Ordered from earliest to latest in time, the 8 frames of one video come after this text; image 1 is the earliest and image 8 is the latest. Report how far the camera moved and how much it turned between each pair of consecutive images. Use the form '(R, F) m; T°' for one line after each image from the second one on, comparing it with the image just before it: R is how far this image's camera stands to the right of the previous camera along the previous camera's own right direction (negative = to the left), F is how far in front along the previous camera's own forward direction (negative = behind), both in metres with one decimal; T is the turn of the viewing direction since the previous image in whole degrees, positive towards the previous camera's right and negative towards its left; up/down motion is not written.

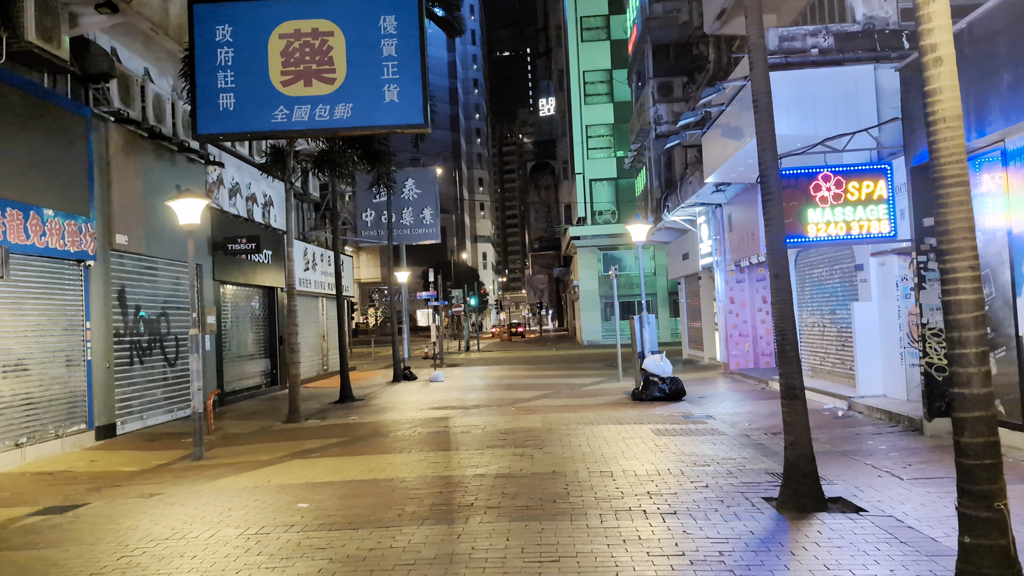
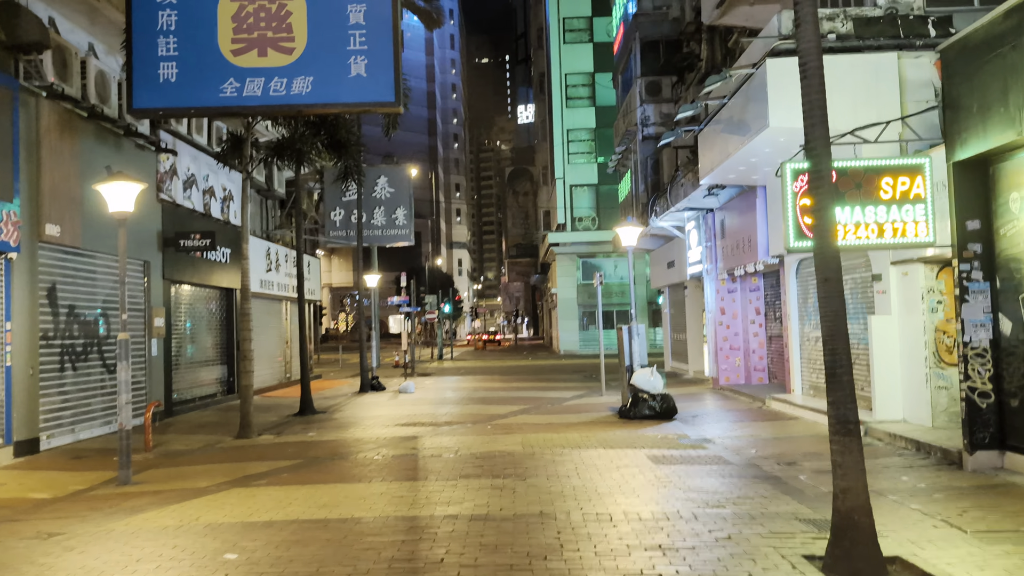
(-0.1, +1.2) m; +2°
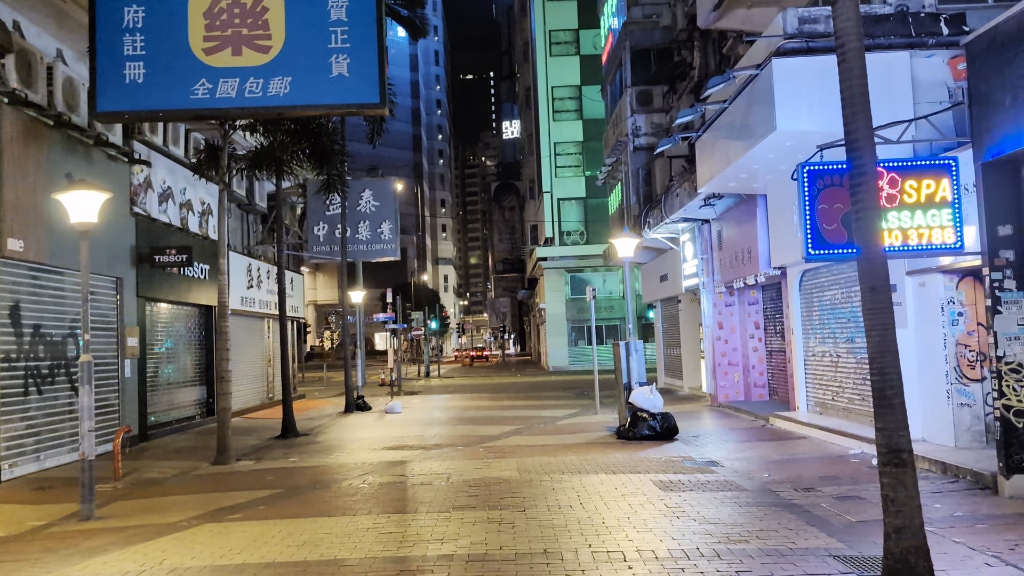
(-0.1, +0.6) m; +1°
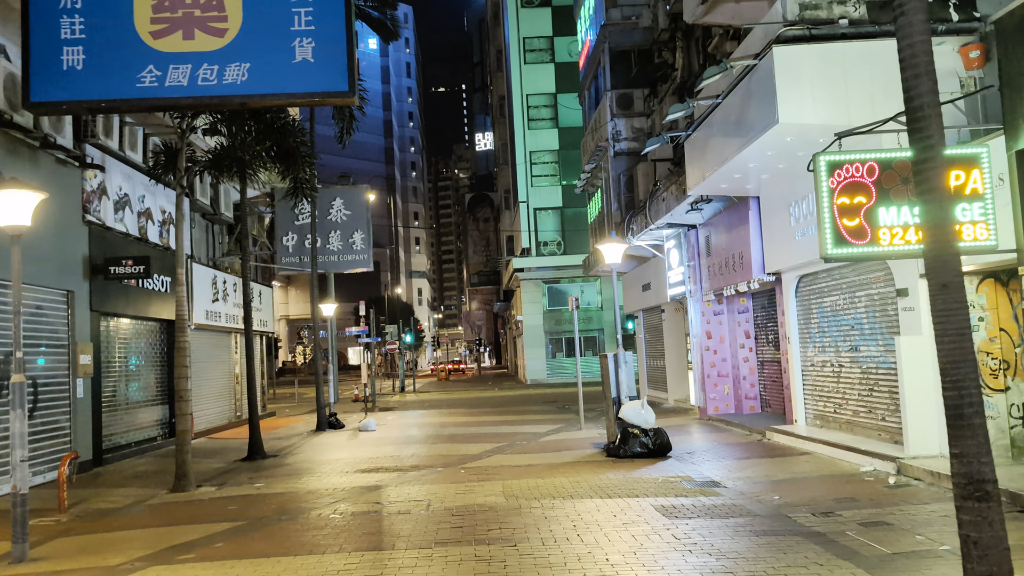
(-0.1, +0.8) m; +2°
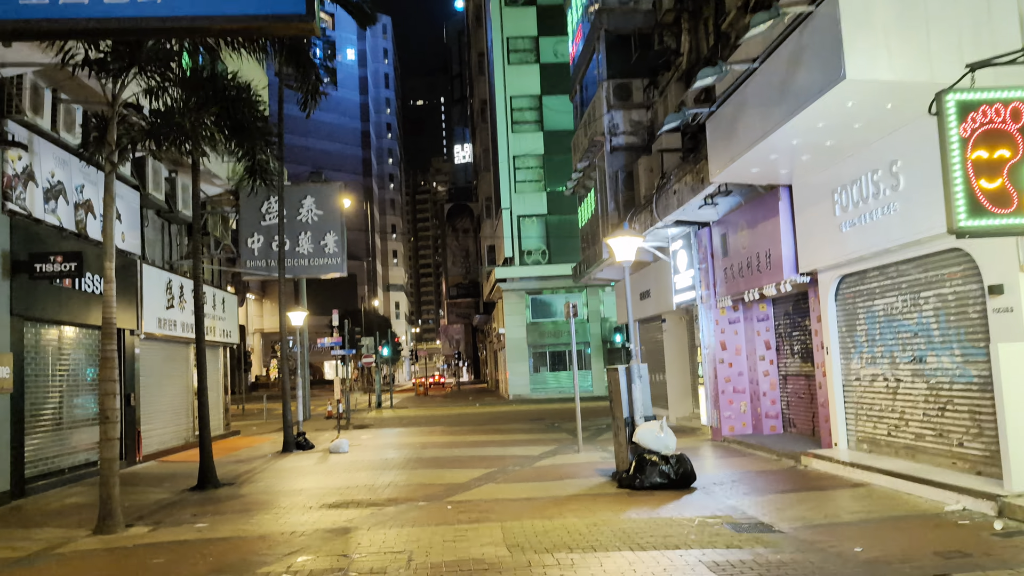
(-0.2, +1.8) m; +1°
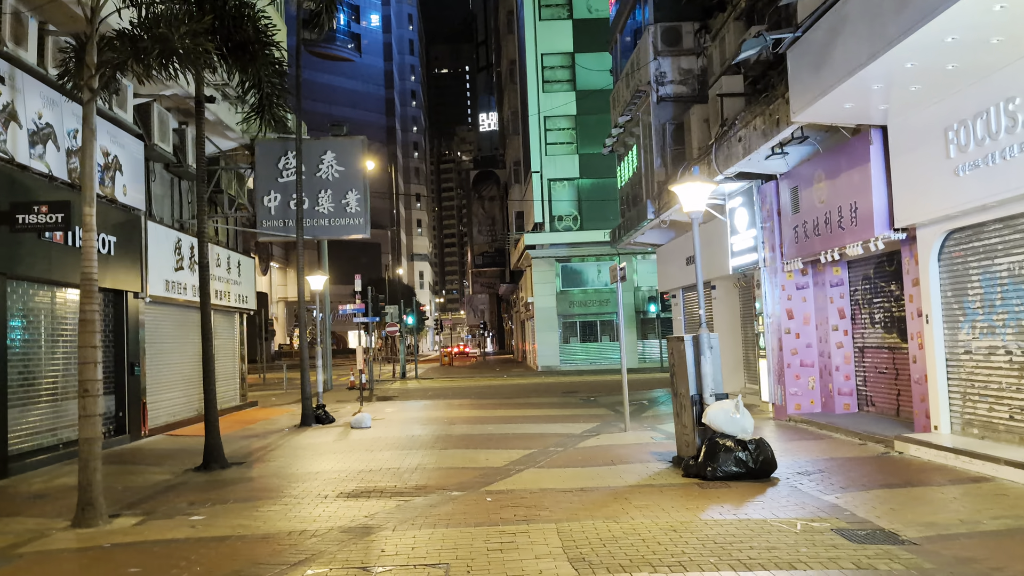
(-0.2, +1.5) m; -1°
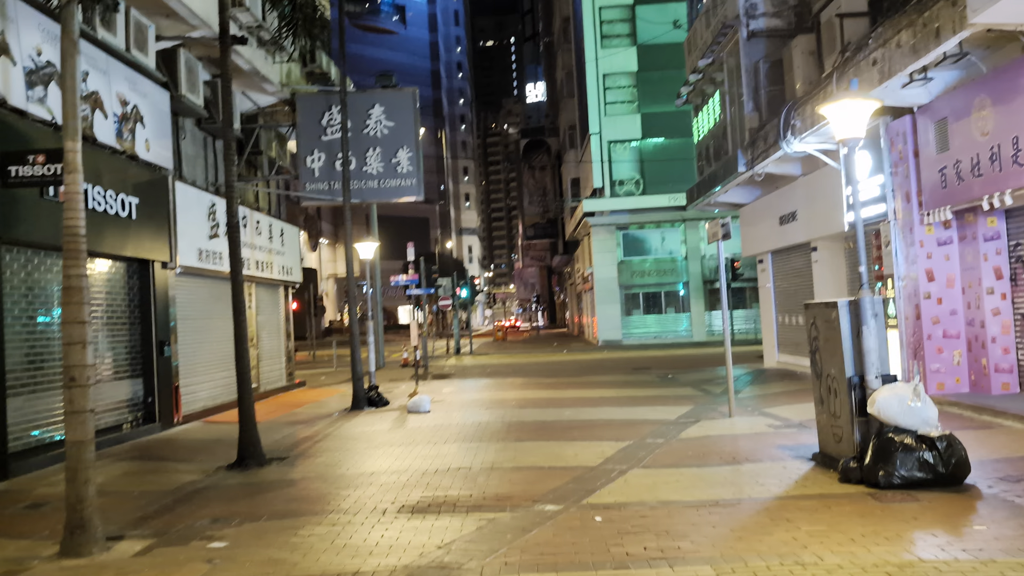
(-0.4, +1.9) m; -3°
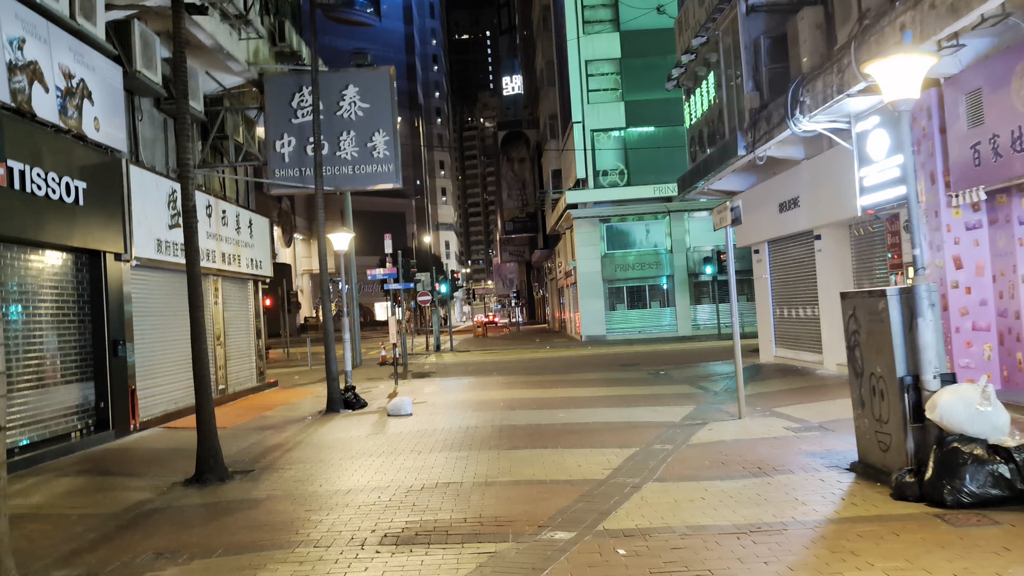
(-0.1, +1.0) m; +1°
